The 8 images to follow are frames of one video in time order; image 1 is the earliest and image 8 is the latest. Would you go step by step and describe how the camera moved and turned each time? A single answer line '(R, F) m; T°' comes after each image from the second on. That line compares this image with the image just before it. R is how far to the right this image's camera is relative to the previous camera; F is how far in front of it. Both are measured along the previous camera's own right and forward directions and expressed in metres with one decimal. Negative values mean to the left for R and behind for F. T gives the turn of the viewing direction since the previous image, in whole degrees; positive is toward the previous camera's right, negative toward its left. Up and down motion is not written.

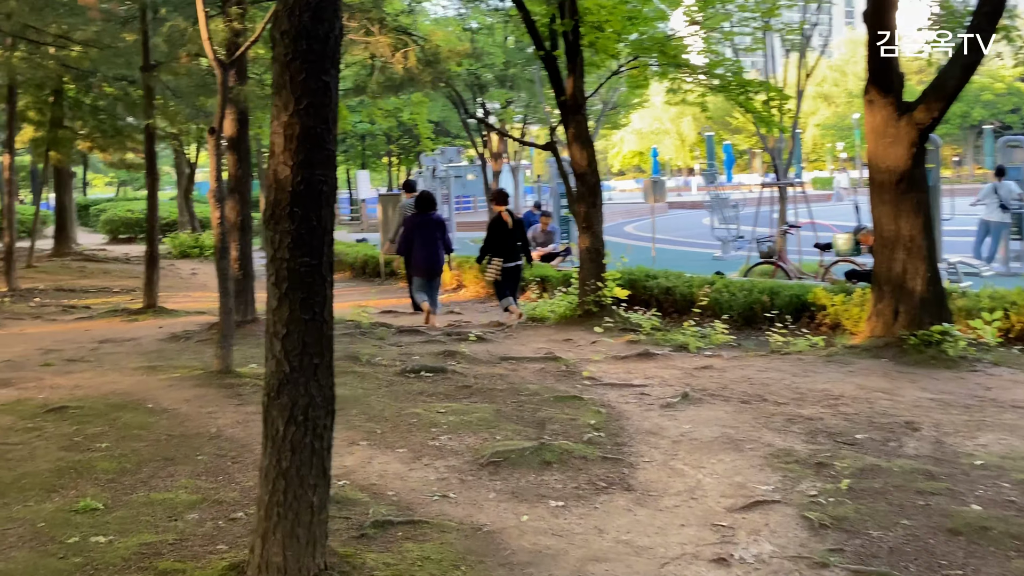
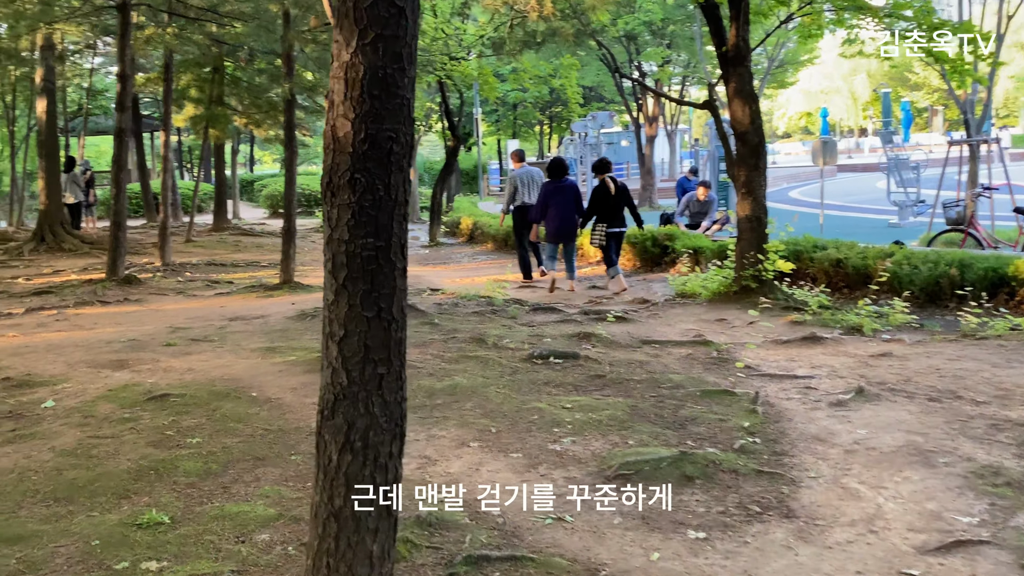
(+0.1, +0.7) m; -9°
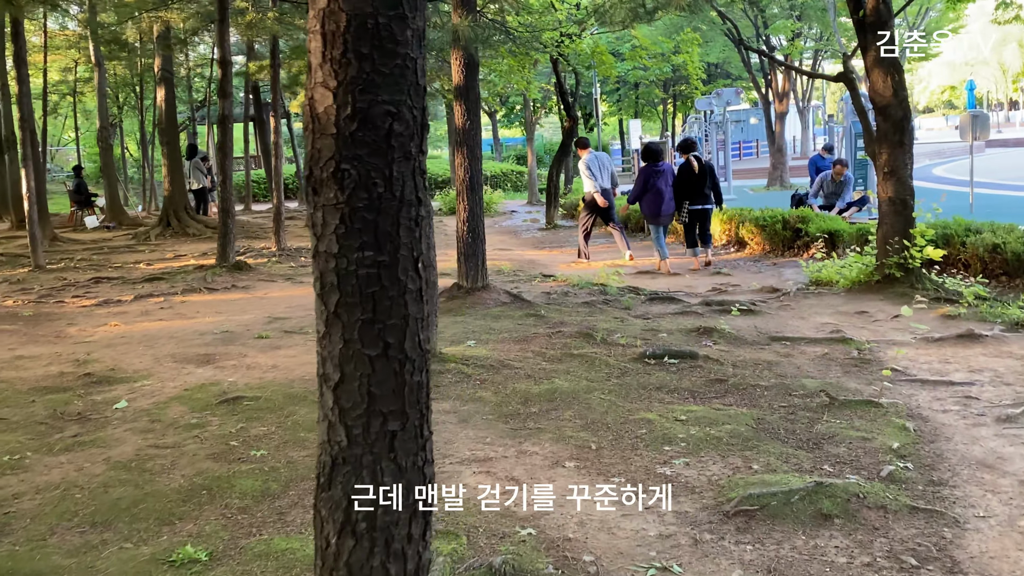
(+0.1, +0.5) m; -7°
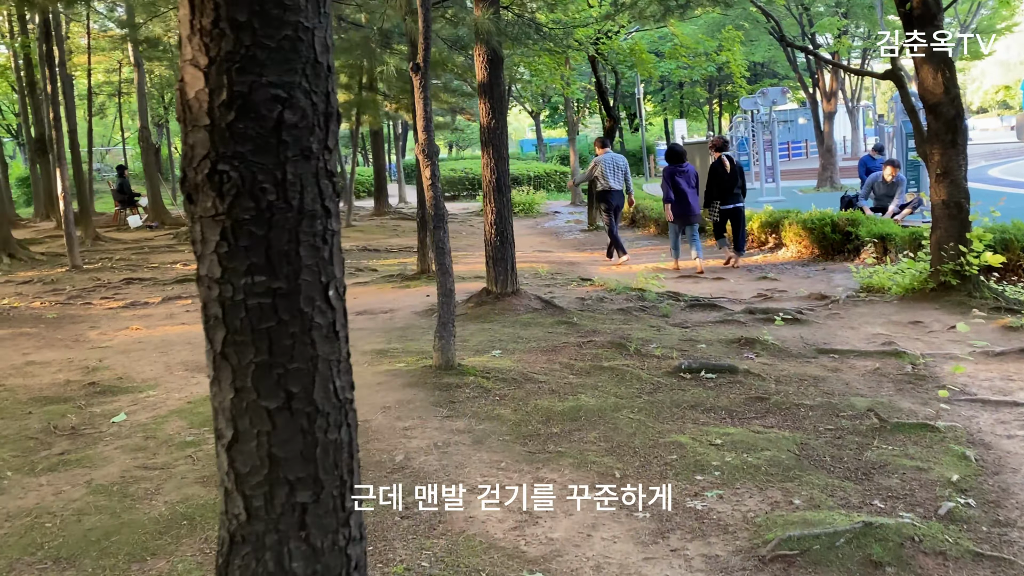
(+0.1, +0.3) m; -3°
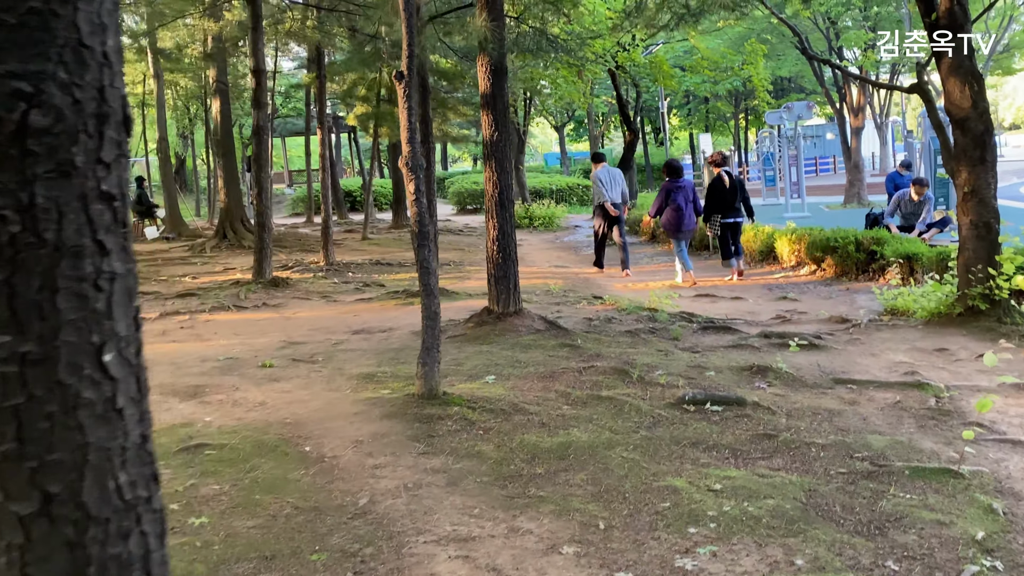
(+0.2, +0.3) m; -2°
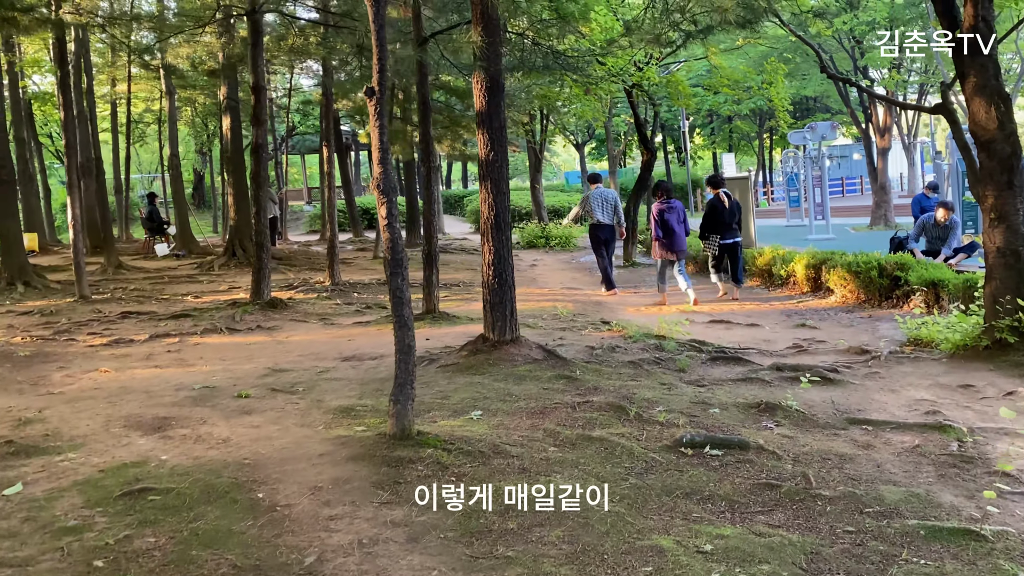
(+0.2, +0.3) m; -1°
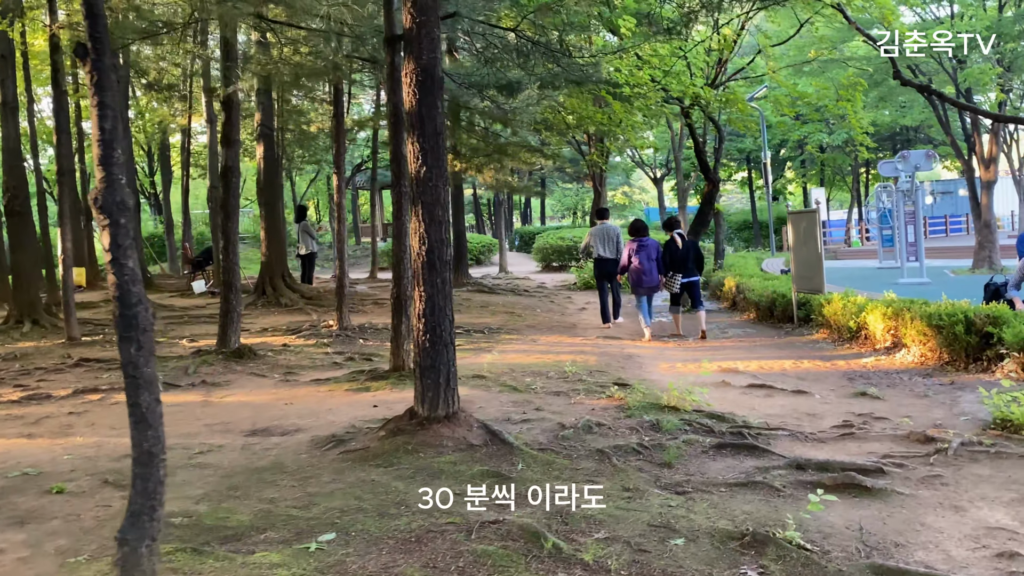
(+0.8, +1.4) m; -6°
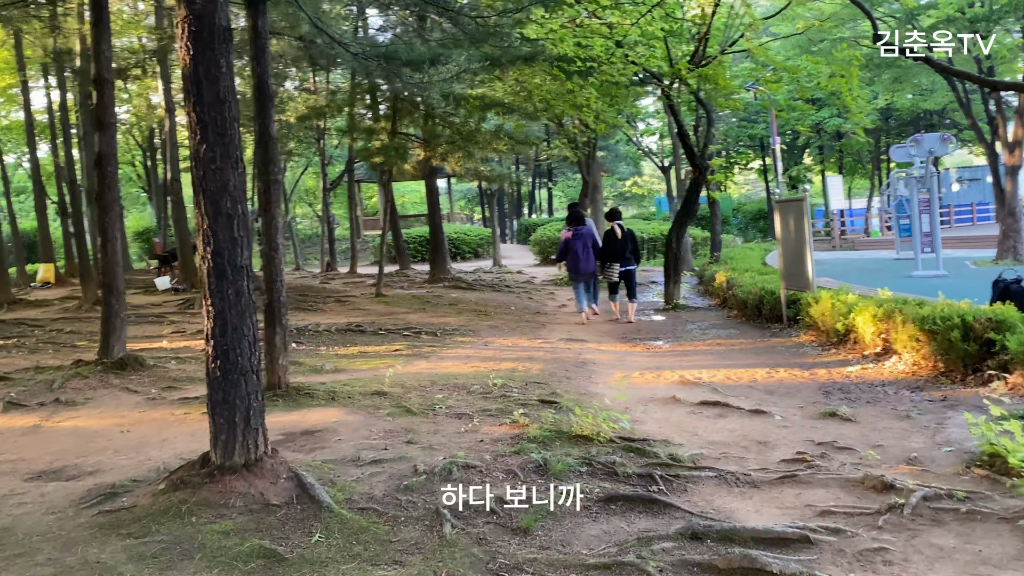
(+0.8, +1.1) m; -2°
